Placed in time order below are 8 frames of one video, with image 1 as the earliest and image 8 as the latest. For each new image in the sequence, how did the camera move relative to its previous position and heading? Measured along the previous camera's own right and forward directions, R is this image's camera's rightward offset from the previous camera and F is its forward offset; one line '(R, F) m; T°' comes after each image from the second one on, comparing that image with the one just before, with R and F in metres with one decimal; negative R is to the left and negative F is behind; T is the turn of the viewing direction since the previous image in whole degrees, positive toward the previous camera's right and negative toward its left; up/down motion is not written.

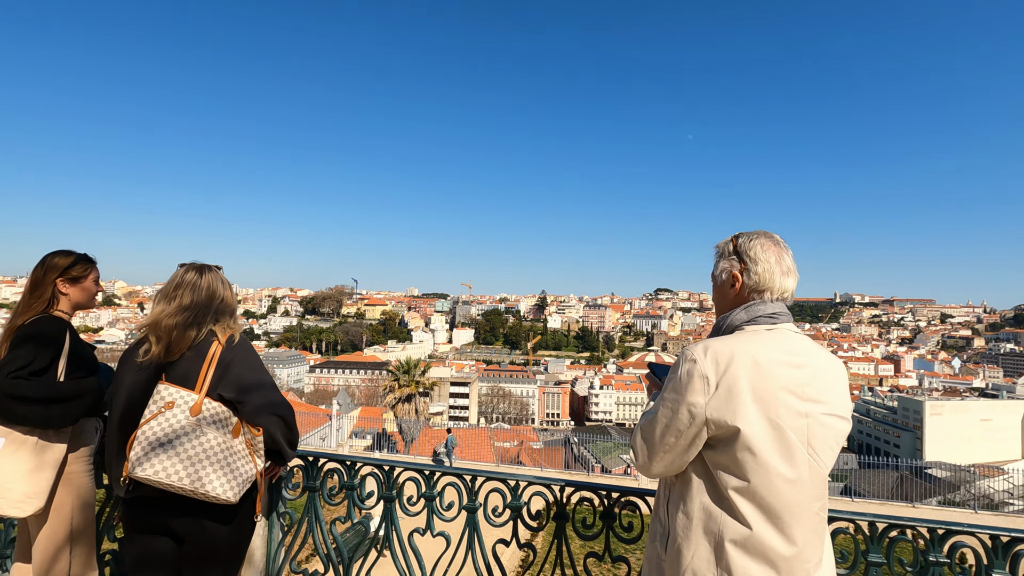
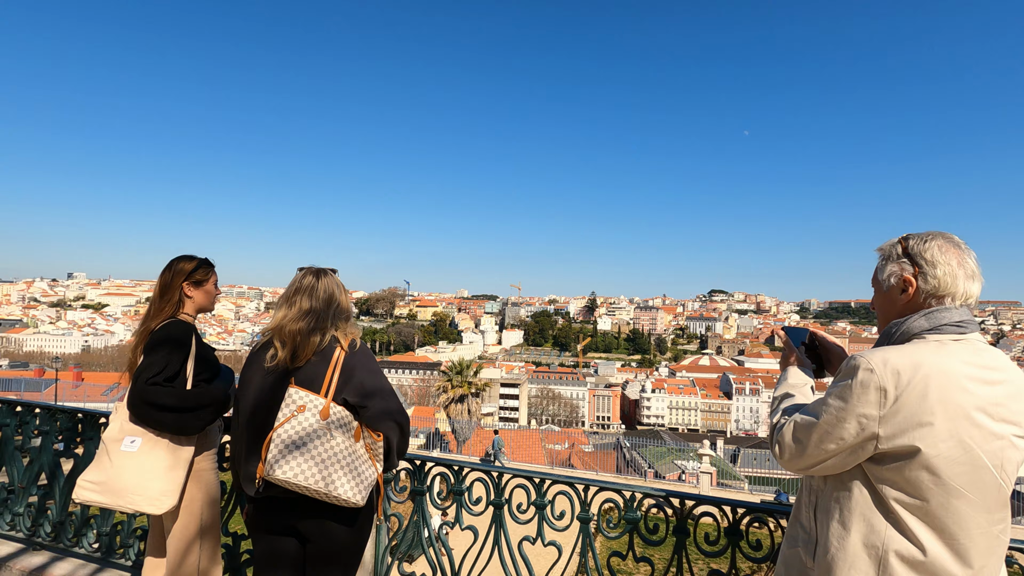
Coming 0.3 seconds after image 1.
(-0.2, 0.0) m; -5°
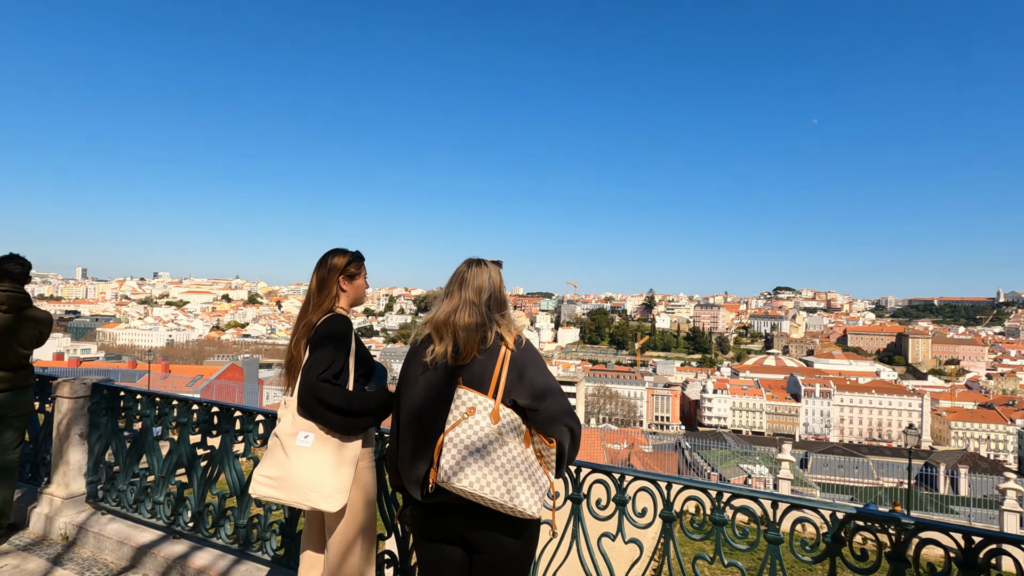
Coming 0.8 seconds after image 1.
(-0.4, +0.1) m; -6°
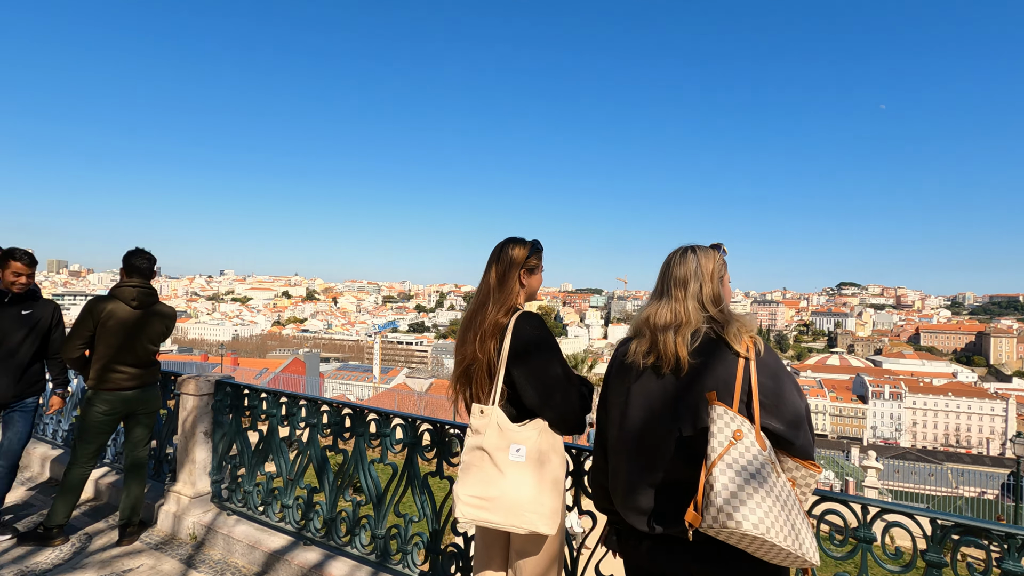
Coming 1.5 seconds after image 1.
(-0.5, +0.2) m; -5°
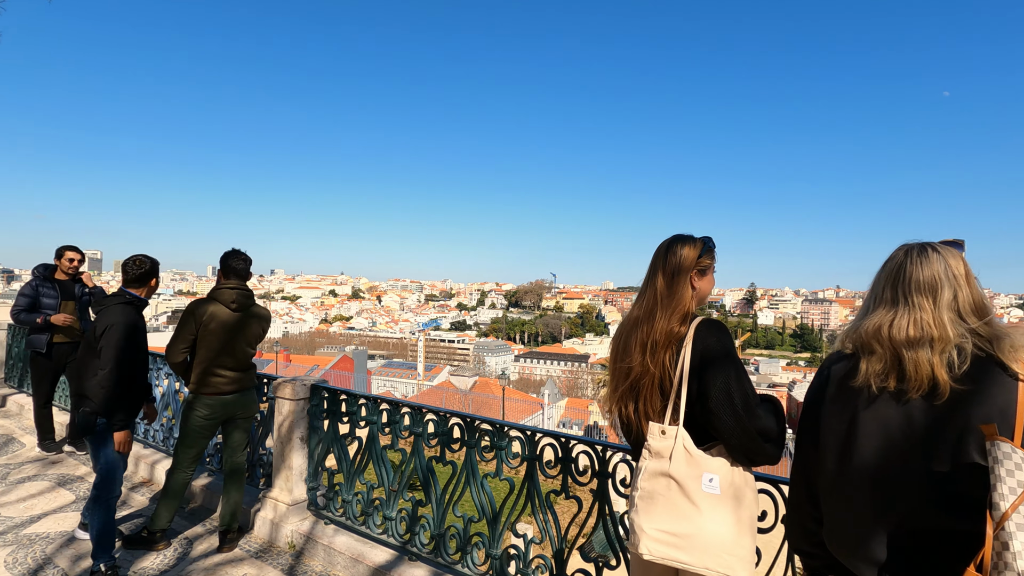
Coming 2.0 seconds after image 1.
(-0.4, +0.2) m; -4°
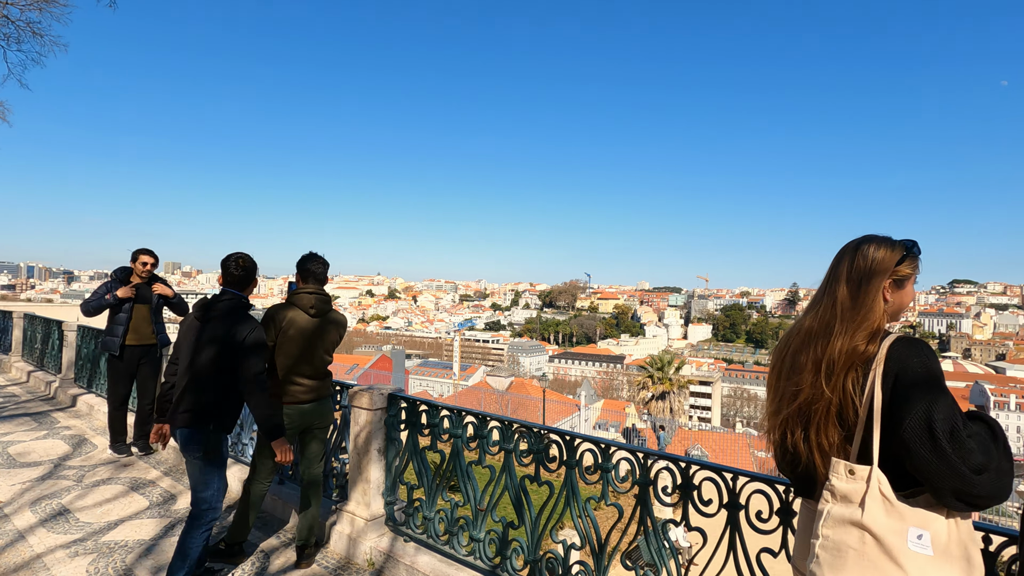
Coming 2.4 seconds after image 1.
(-0.3, +0.2) m; -4°
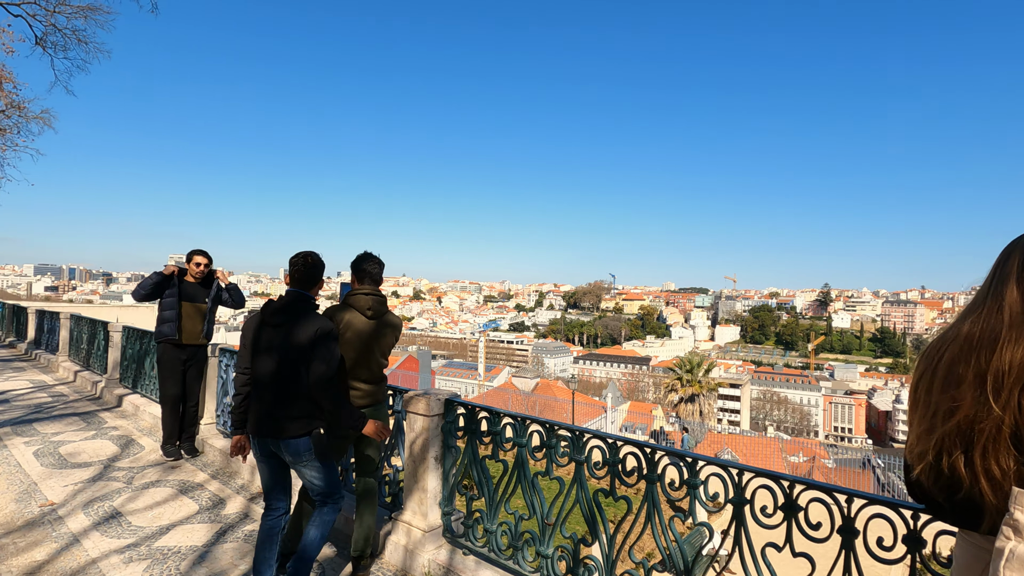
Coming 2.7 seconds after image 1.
(-0.2, +0.1) m; -3°
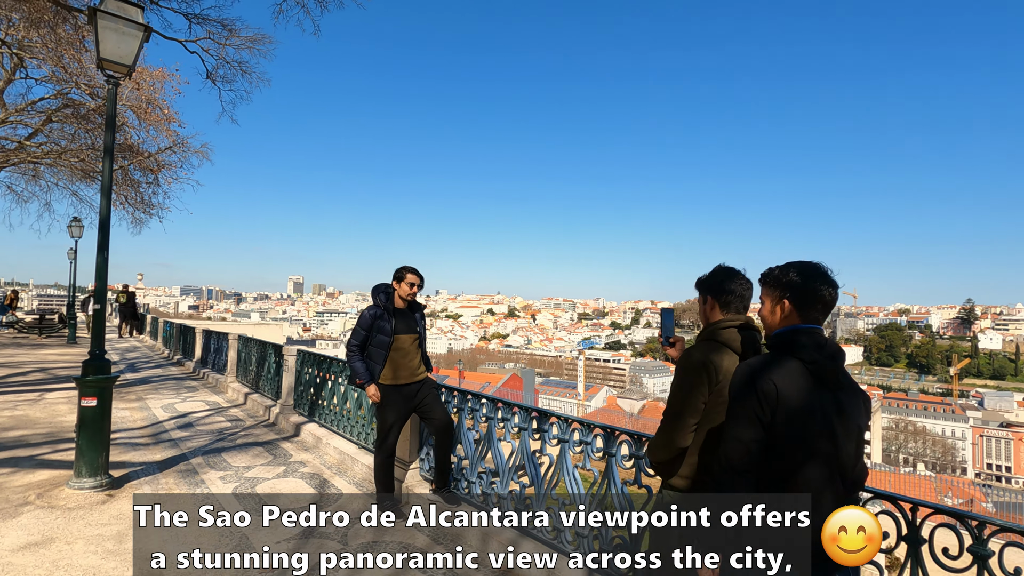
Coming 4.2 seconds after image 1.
(-1.2, +0.8) m; -10°
